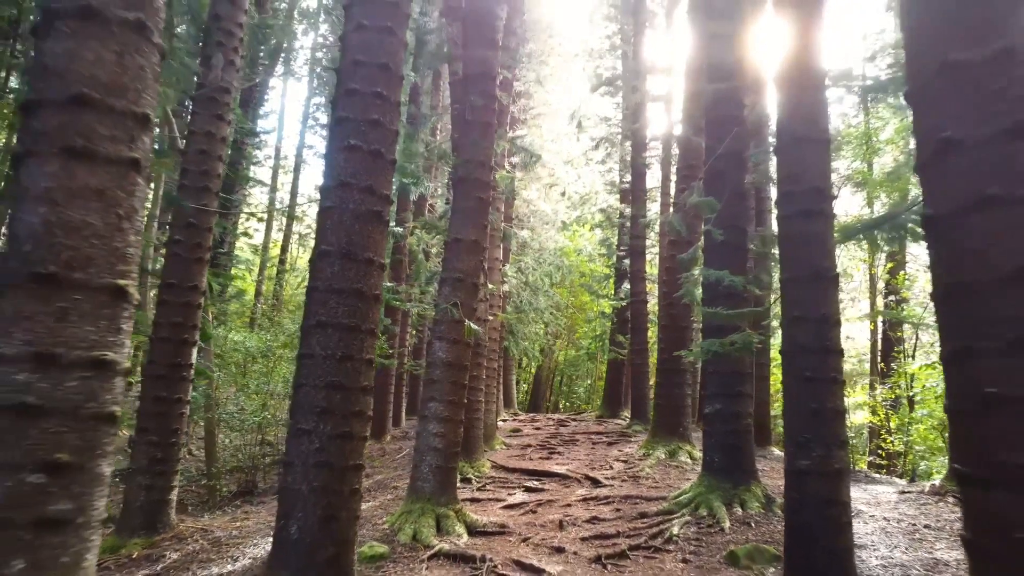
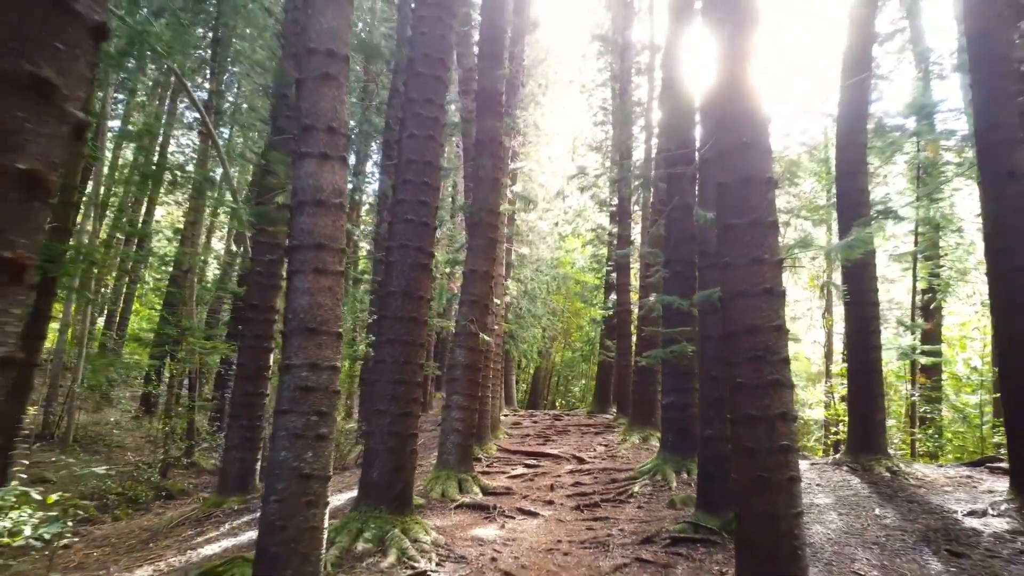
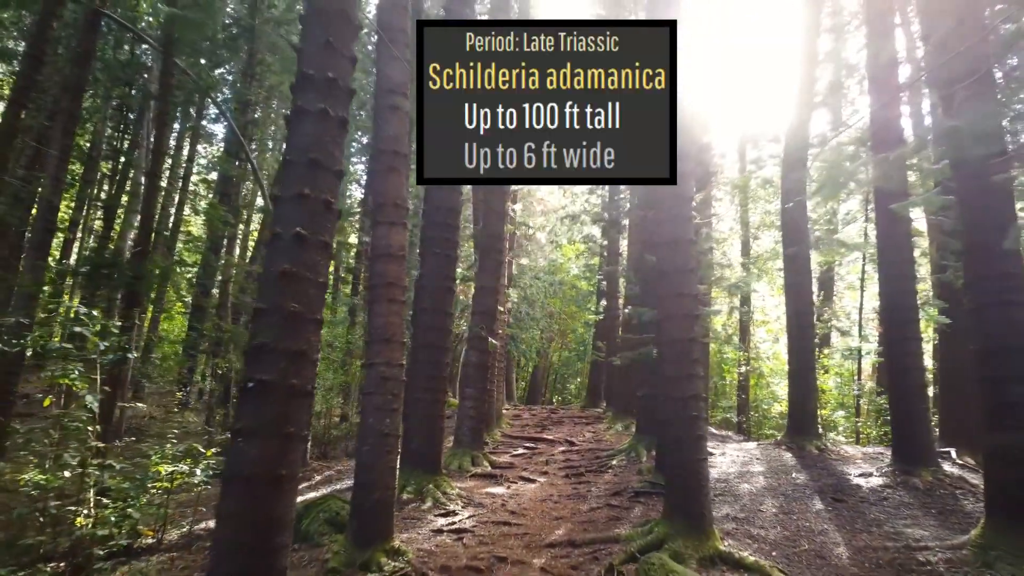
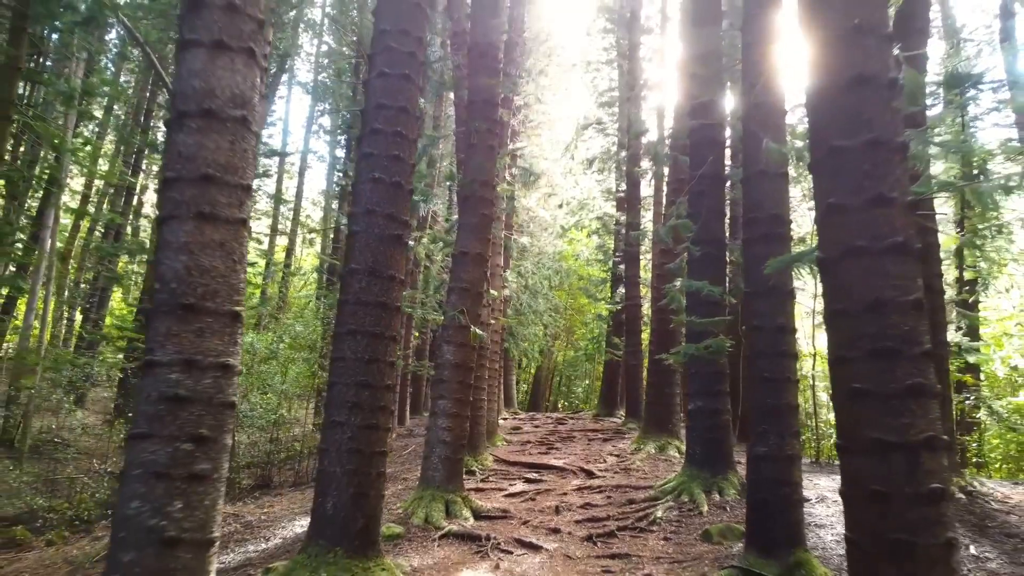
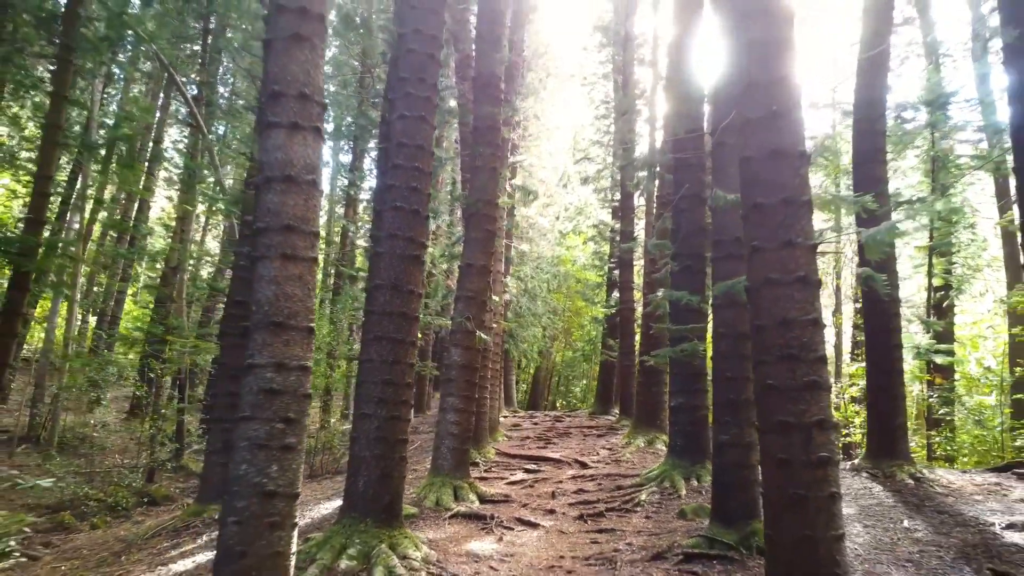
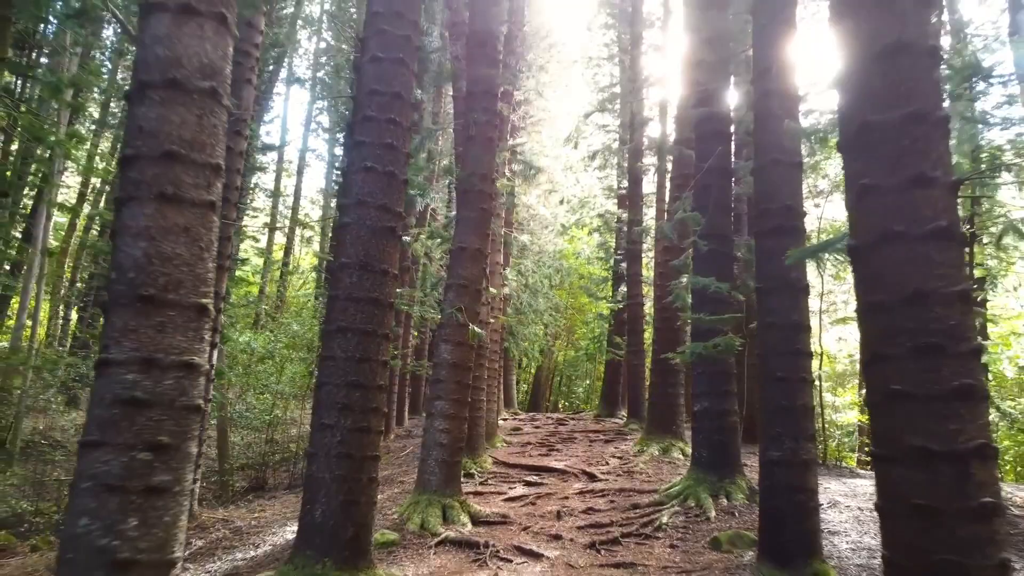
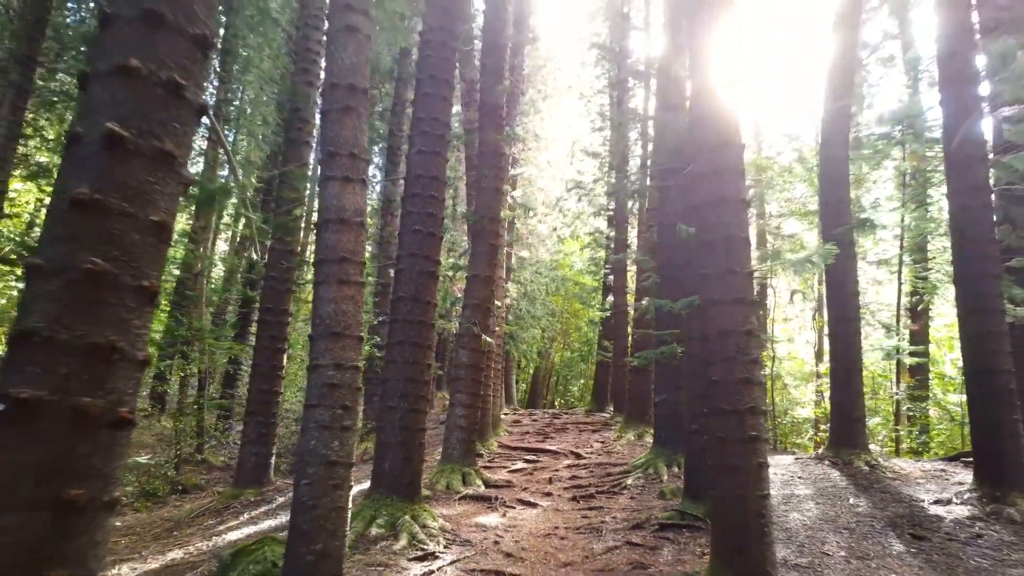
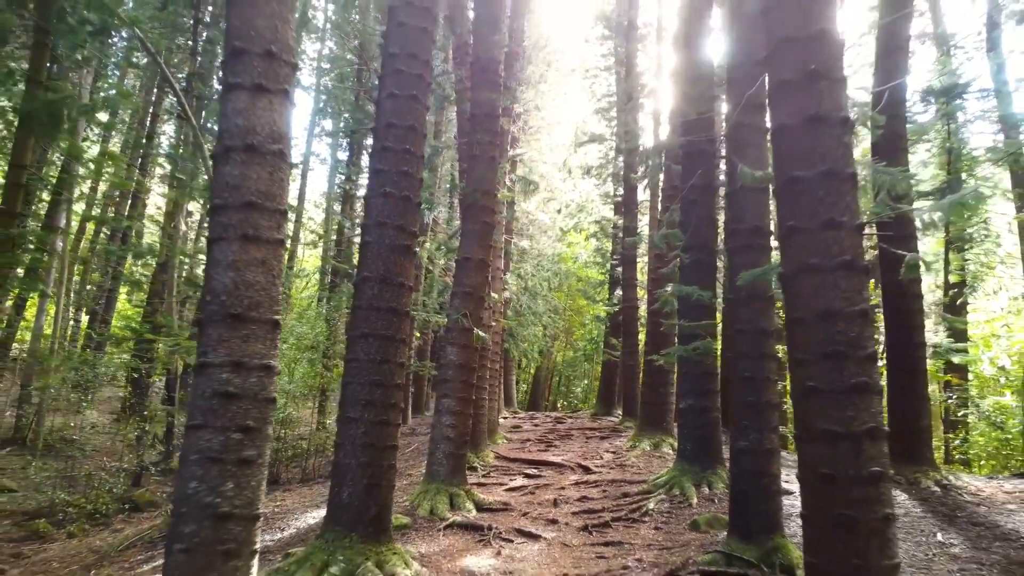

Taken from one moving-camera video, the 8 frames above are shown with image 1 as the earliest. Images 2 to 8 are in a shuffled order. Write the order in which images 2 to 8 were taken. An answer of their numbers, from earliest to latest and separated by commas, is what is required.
6, 4, 8, 5, 2, 7, 3
